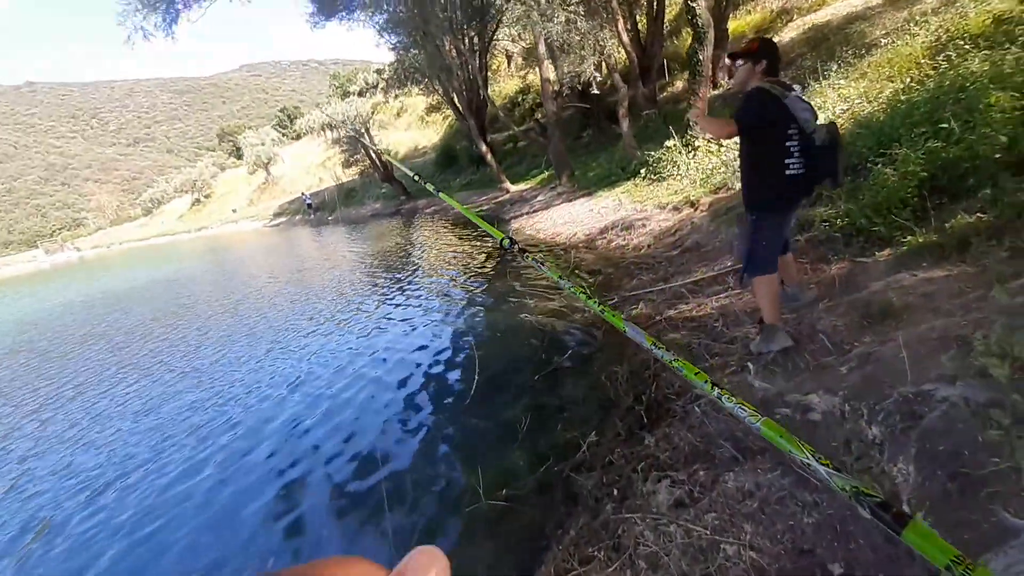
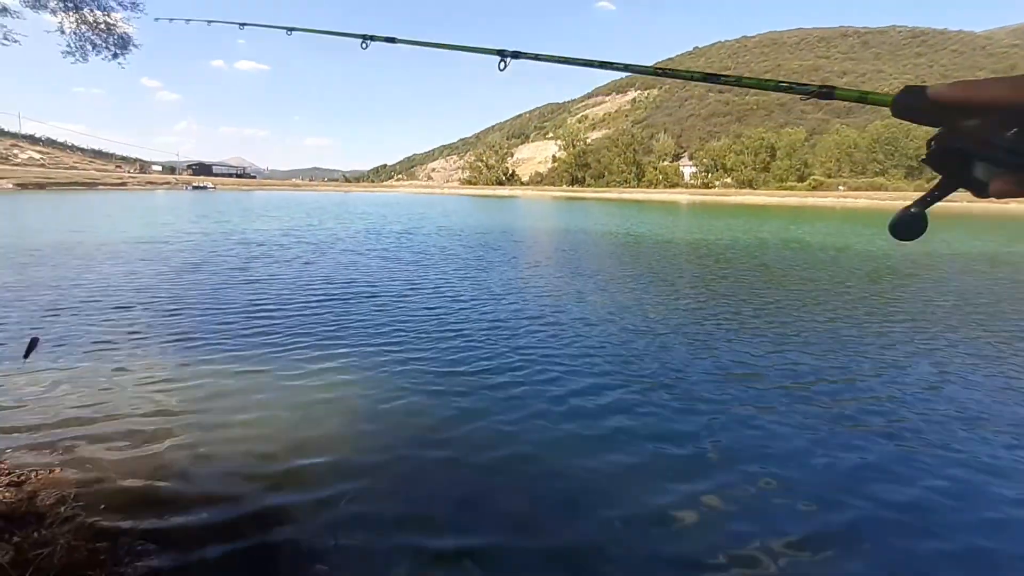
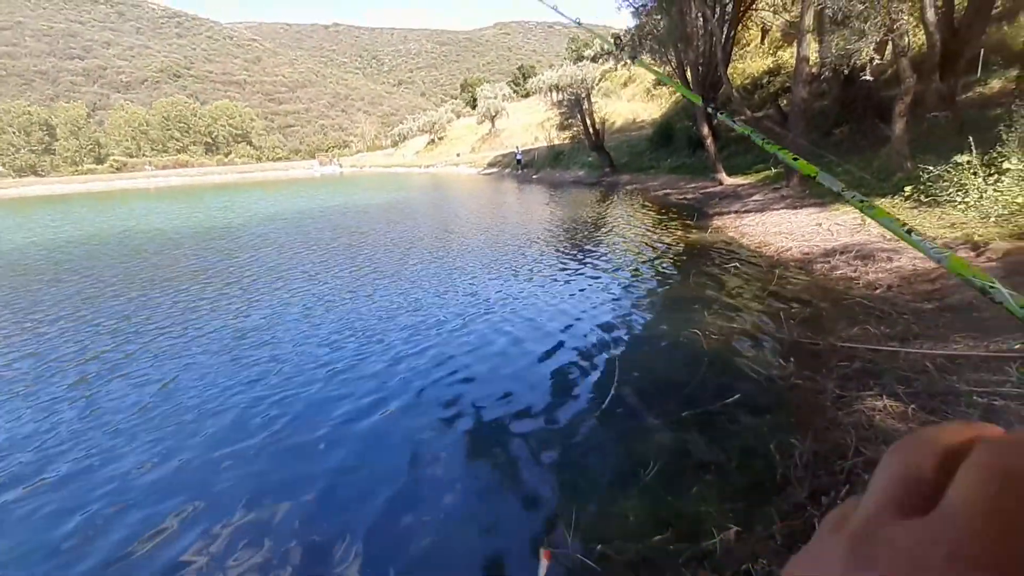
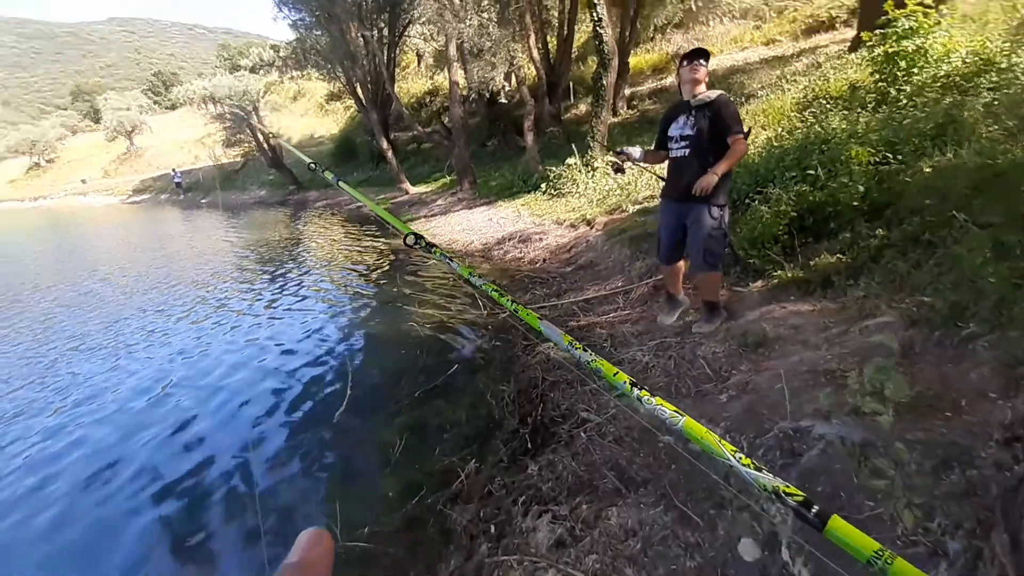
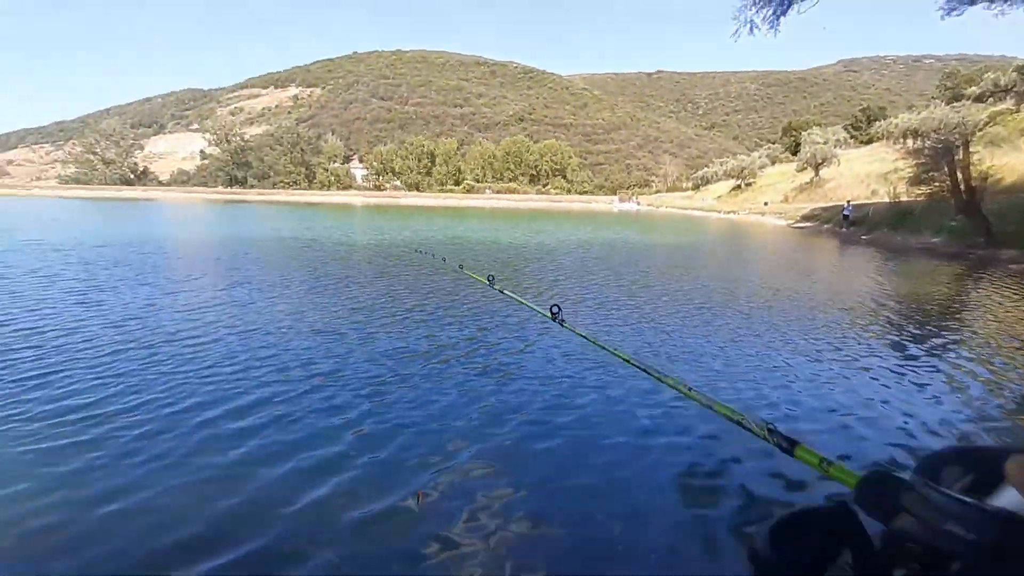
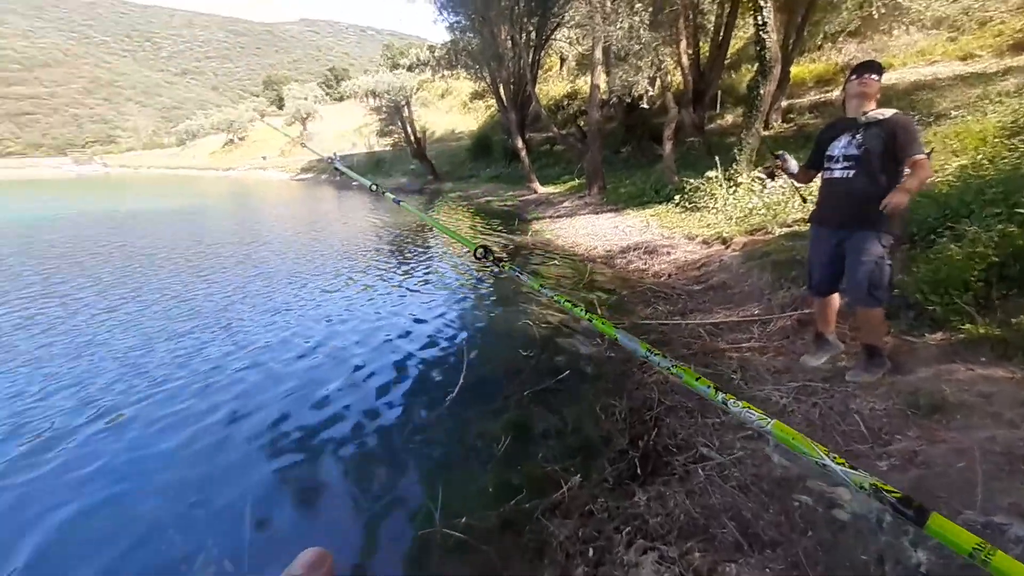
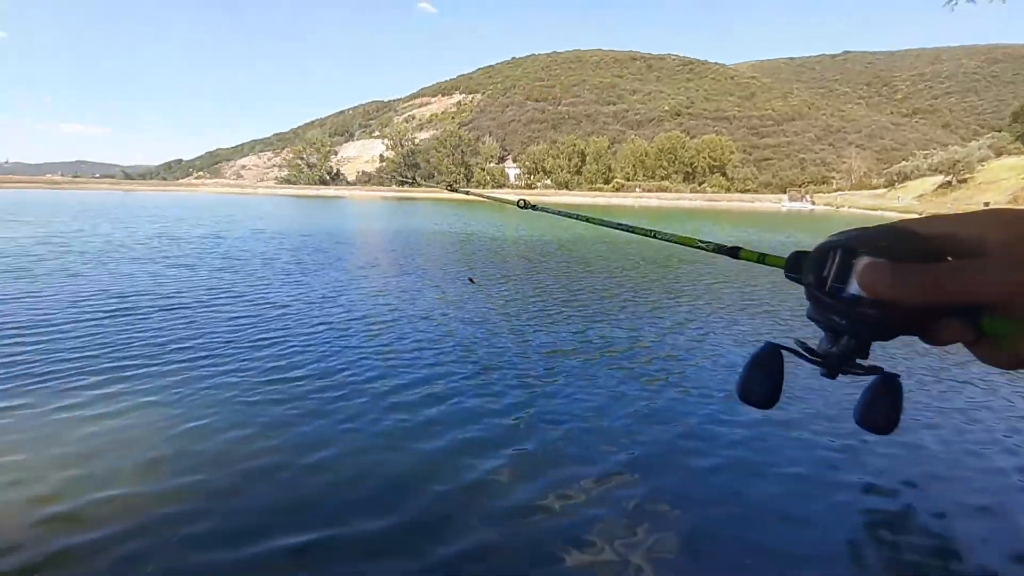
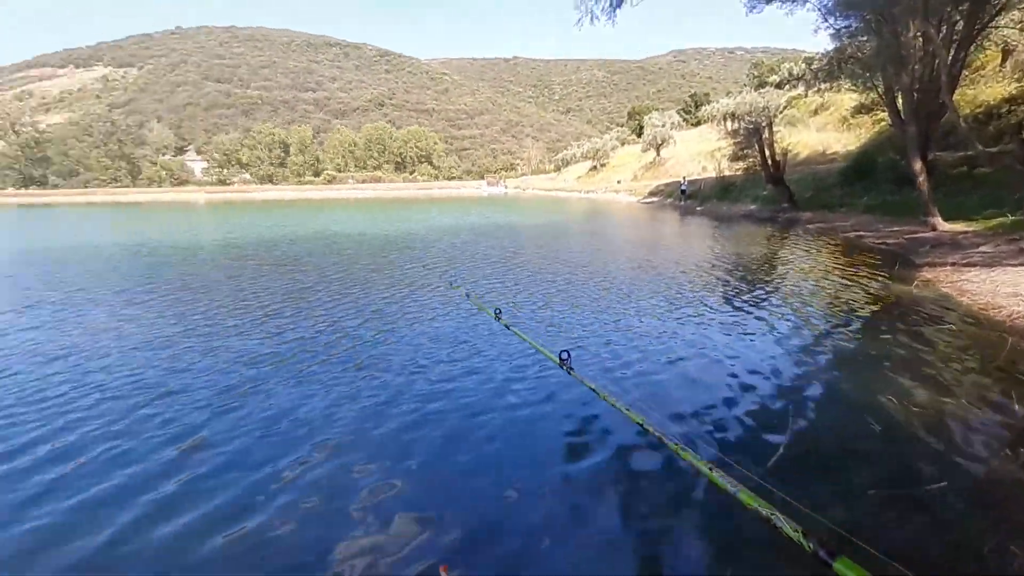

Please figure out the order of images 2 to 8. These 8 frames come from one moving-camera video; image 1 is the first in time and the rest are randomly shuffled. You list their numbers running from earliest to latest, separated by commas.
4, 6, 3, 8, 5, 7, 2
